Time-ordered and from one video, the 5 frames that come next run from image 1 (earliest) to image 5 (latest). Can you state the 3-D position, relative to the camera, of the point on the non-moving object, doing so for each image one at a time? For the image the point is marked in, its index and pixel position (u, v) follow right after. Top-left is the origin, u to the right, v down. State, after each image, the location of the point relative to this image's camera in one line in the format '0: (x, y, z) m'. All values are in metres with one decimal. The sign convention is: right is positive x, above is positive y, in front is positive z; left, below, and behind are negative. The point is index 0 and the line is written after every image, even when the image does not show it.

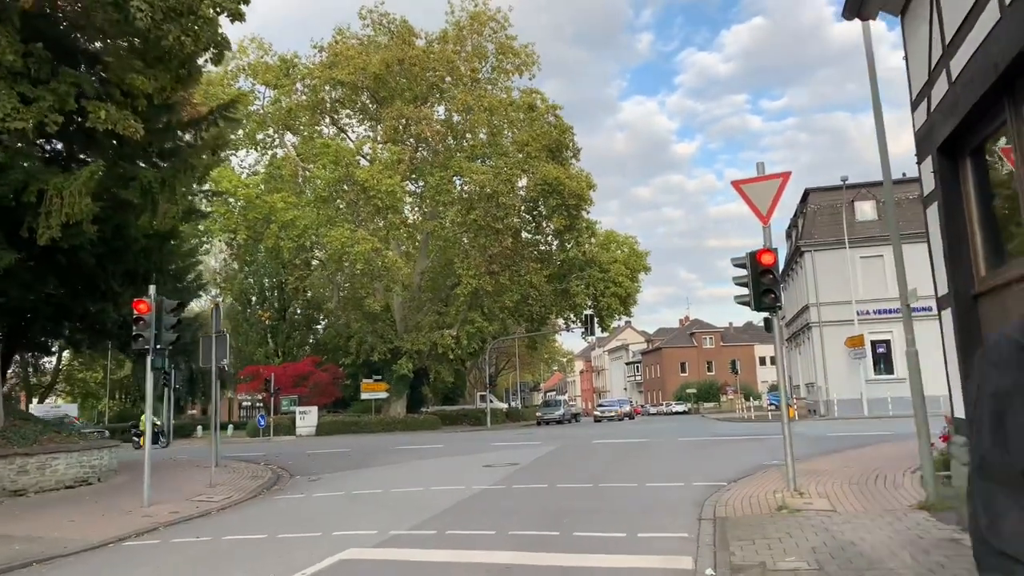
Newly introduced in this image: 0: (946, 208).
0: (+4.5, +0.8, +8.0) m
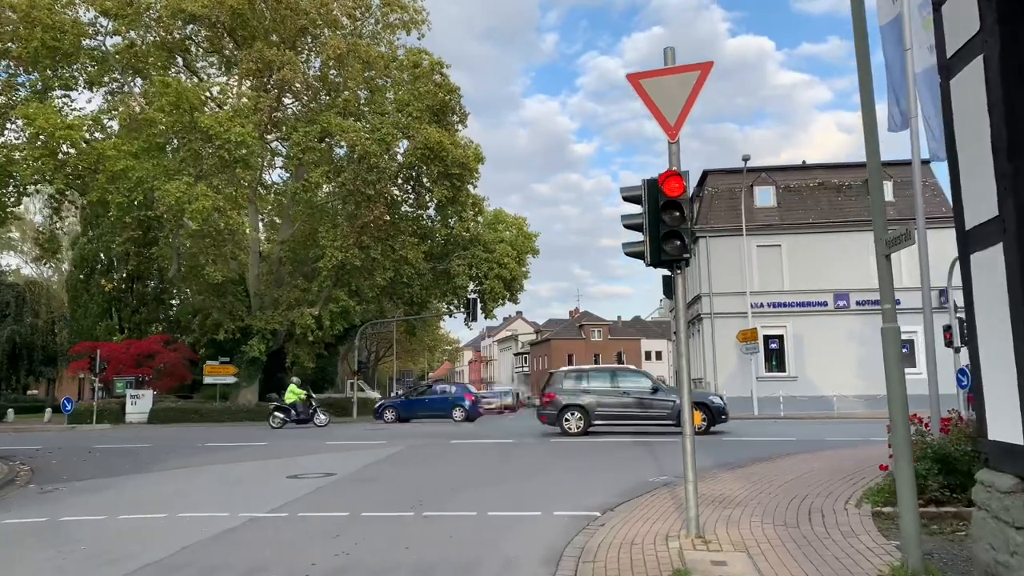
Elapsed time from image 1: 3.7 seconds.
0: (+2.8, +1.3, +4.5) m
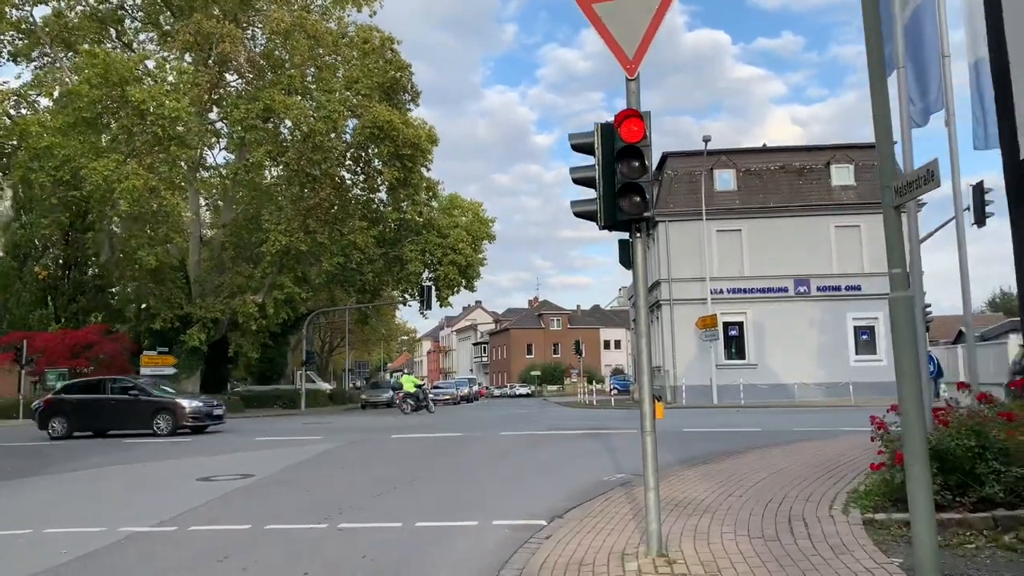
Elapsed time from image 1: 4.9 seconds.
0: (+2.4, +1.5, +3.3) m
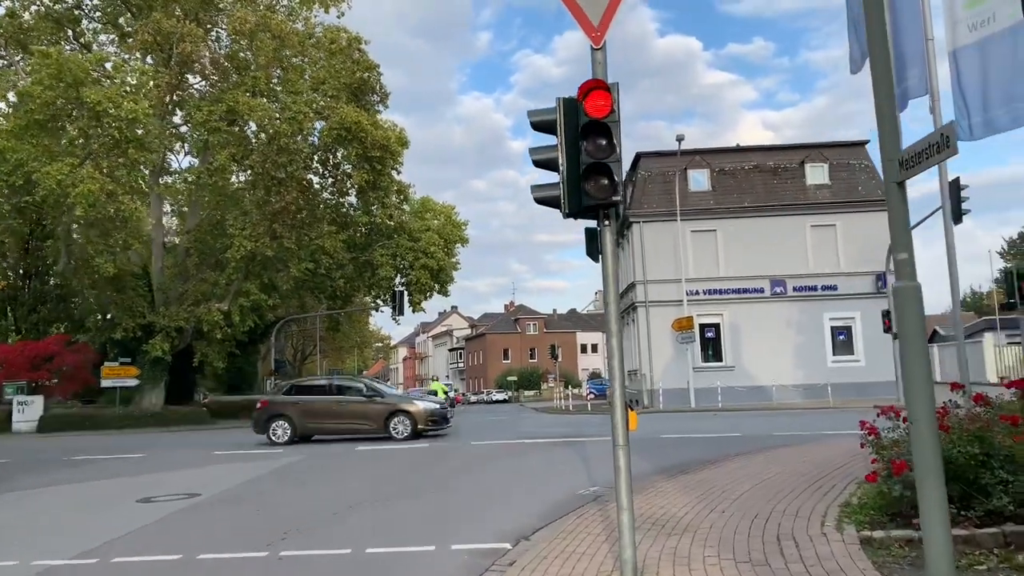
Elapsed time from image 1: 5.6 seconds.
0: (+2.1, +1.6, +2.6) m
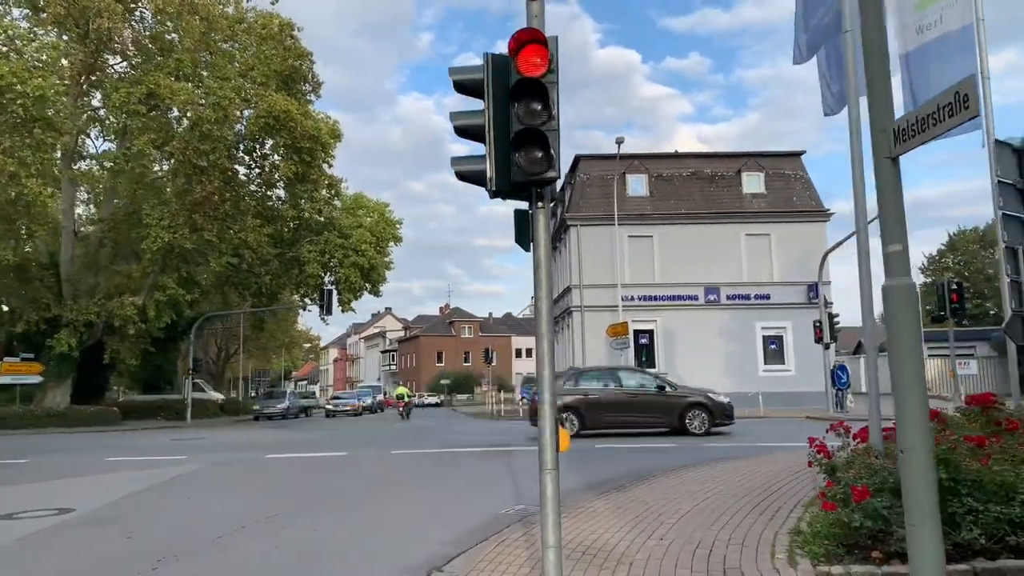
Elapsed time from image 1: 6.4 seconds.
0: (+1.9, +1.6, +1.9) m
